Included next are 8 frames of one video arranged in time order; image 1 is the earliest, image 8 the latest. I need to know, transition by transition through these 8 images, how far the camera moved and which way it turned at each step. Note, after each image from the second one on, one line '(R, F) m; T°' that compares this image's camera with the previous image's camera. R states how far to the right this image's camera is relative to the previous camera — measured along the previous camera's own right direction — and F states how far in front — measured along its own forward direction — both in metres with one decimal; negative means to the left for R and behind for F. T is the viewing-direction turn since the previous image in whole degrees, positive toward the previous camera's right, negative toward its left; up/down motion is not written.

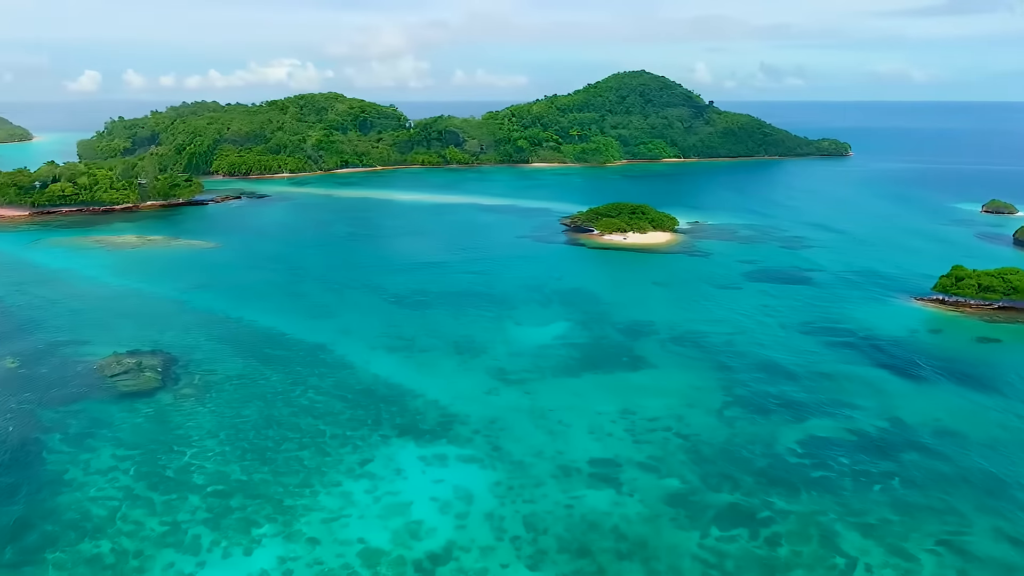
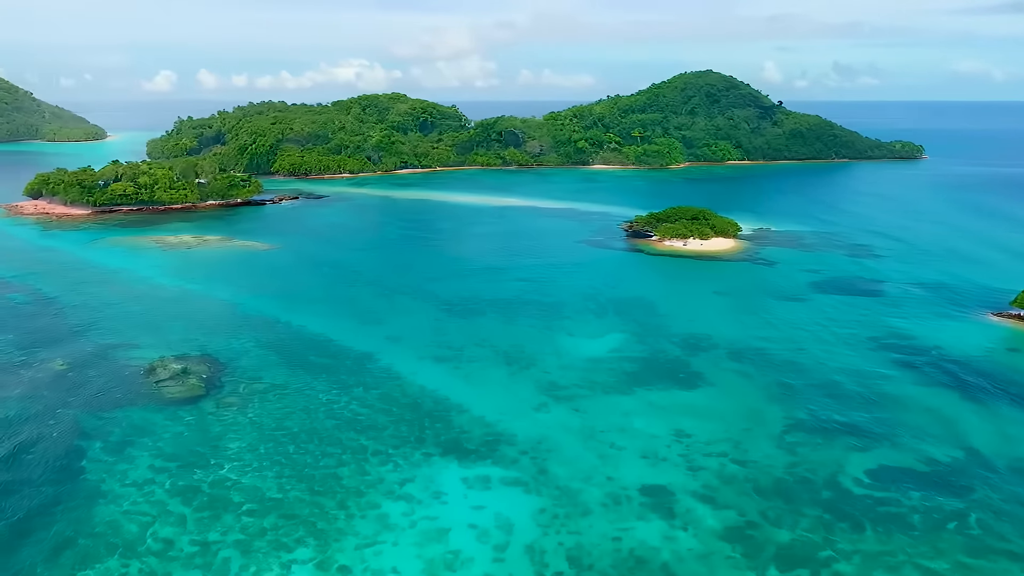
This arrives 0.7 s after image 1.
(+0.2, +1.2) m; -5°
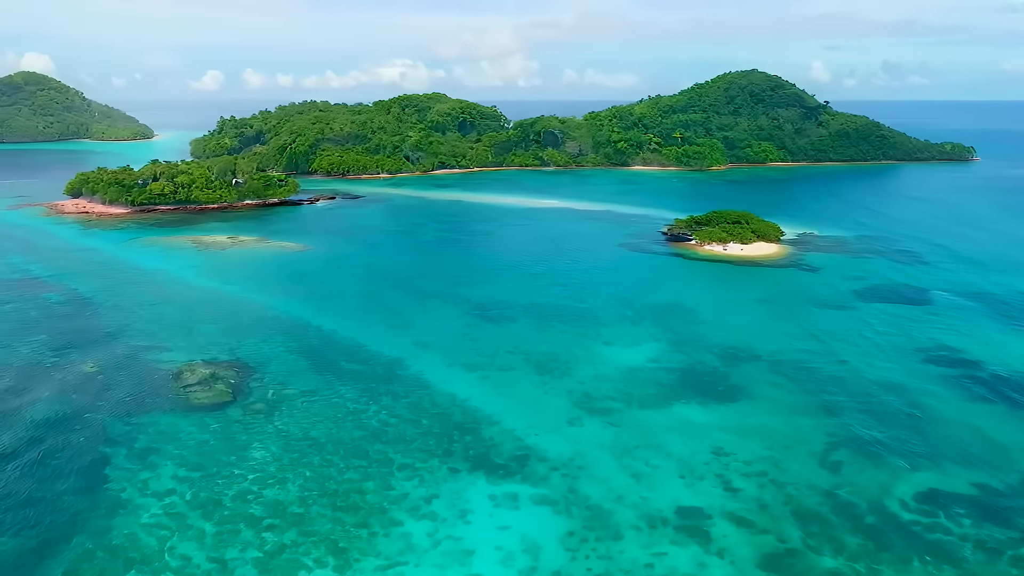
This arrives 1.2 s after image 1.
(+0.1, +0.8) m; -3°
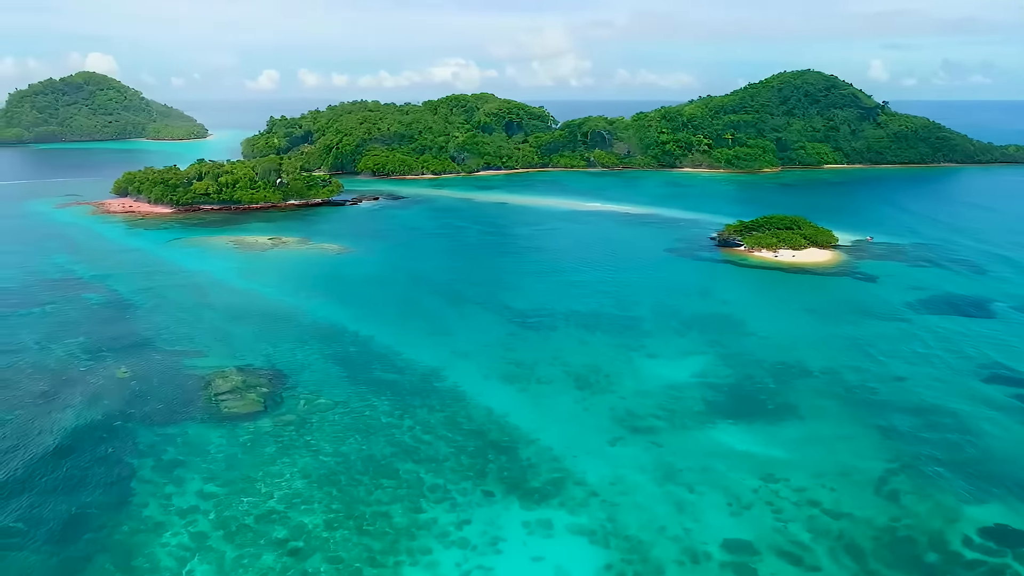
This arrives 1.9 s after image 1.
(+0.1, +1.0) m; -4°
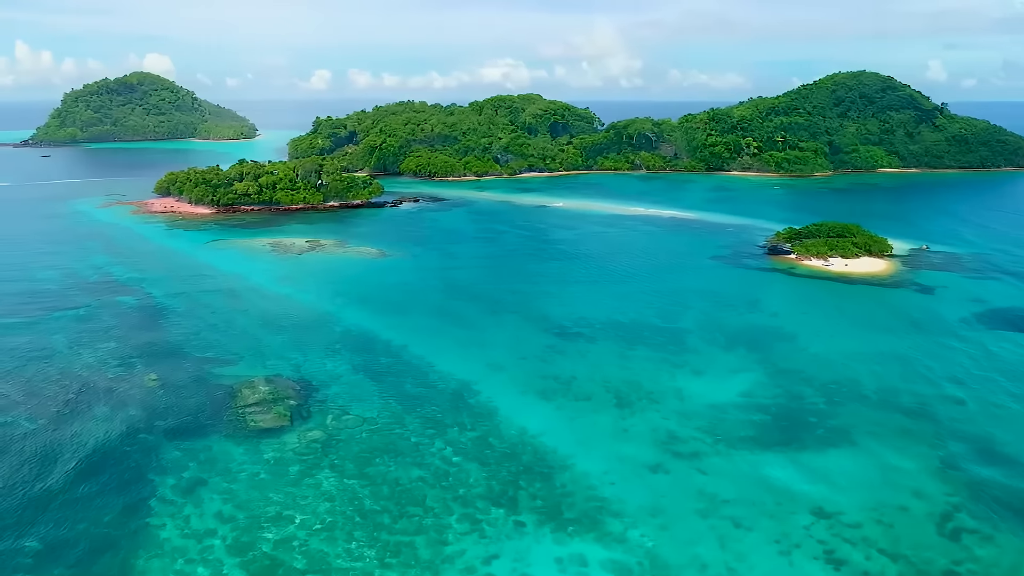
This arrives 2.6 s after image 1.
(+0.1, +1.1) m; -3°
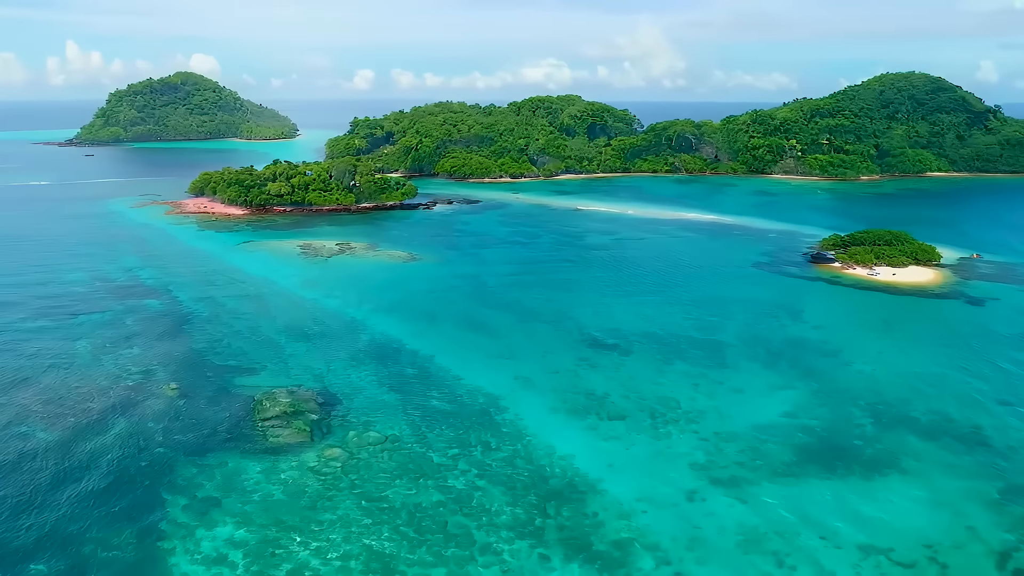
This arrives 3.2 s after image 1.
(+0.1, +1.1) m; -3°
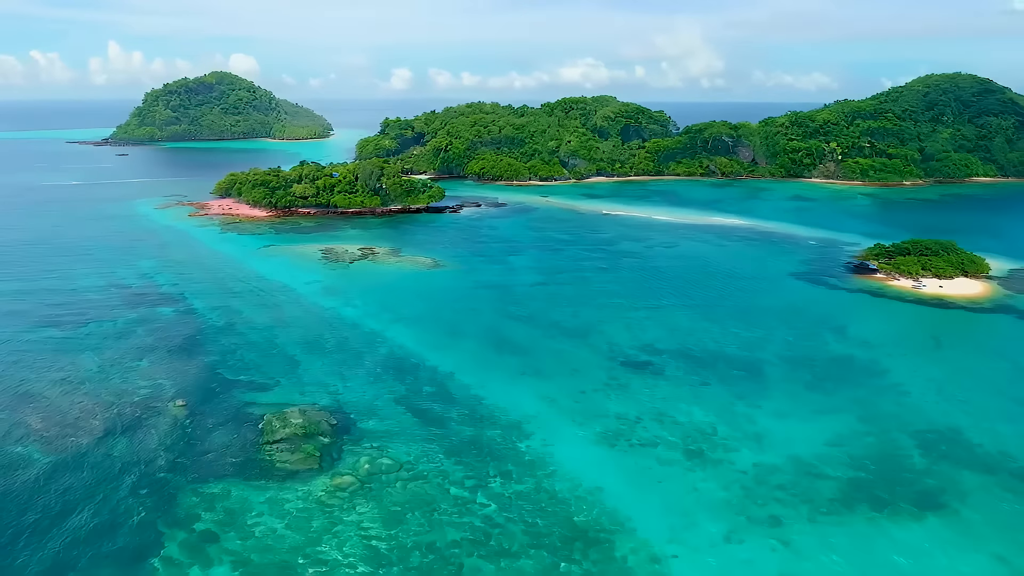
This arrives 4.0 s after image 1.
(+0.1, +1.4) m; -3°
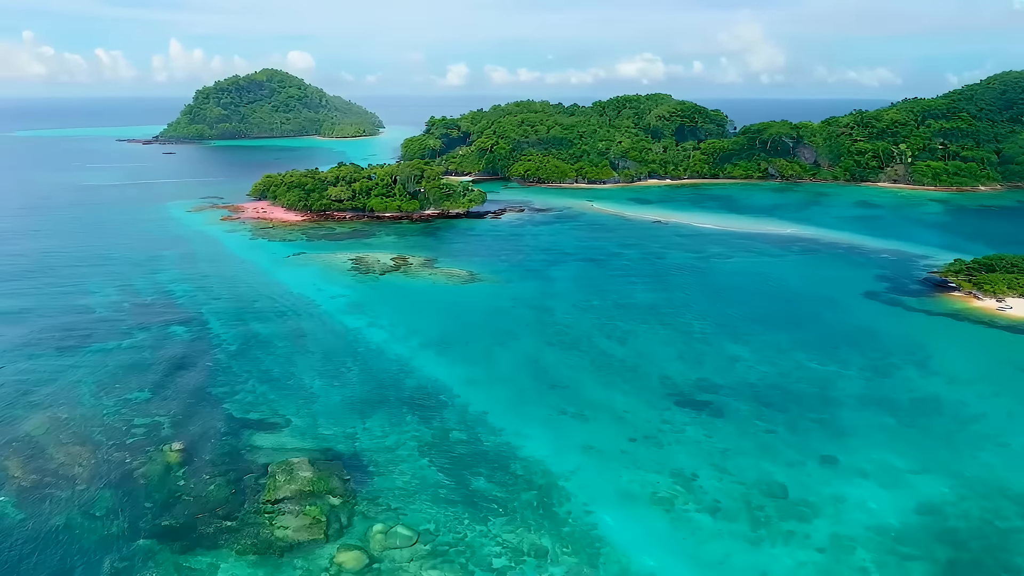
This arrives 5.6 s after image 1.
(+0.1, +2.8) m; -4°
